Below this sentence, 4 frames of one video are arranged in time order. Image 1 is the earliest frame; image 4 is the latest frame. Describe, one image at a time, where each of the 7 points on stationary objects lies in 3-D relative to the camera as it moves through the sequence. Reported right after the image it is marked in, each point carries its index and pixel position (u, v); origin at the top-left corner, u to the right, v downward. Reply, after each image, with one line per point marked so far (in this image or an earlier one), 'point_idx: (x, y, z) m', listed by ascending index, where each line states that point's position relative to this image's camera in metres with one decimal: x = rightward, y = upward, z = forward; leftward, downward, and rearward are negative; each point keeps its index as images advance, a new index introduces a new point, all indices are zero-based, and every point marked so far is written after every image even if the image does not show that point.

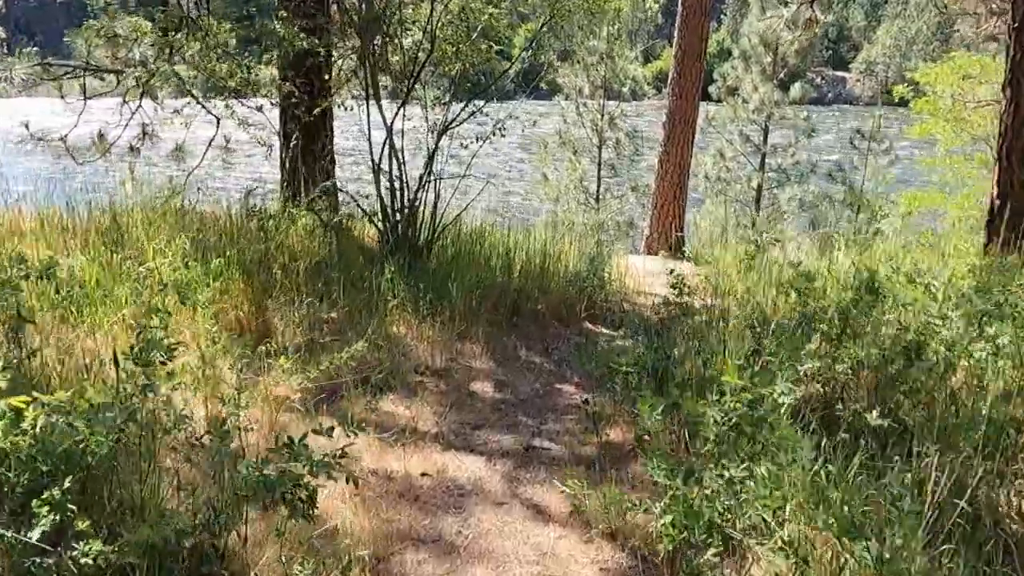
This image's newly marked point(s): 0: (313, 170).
0: (-1.8, +1.1, +6.7) m
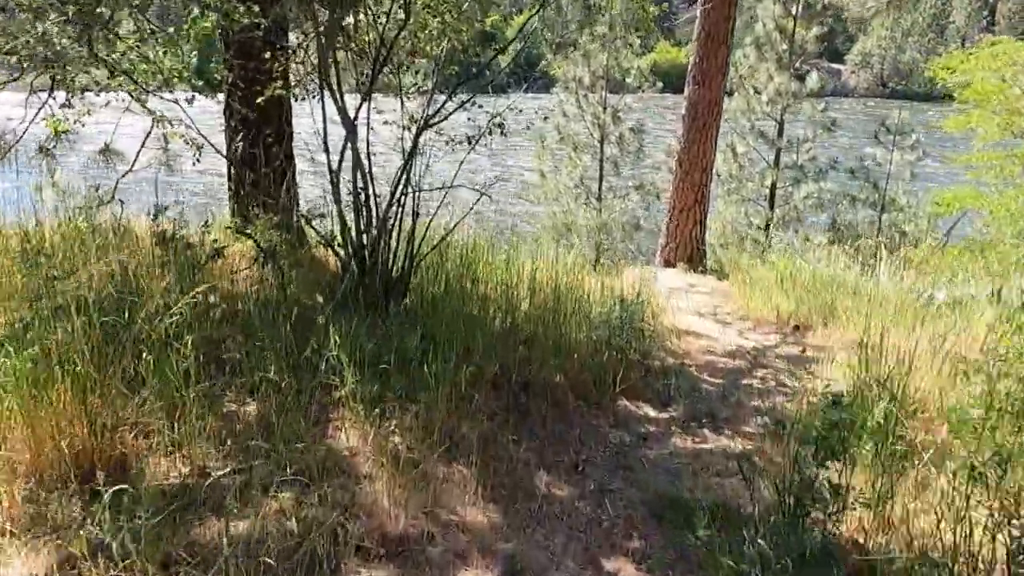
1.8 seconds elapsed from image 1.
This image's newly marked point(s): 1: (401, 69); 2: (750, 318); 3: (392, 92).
0: (-1.8, +0.8, +5.3) m
1: (-0.7, +1.3, +4.6) m
2: (+1.9, -0.2, +6.2) m
3: (-0.7, +1.2, +4.7) m
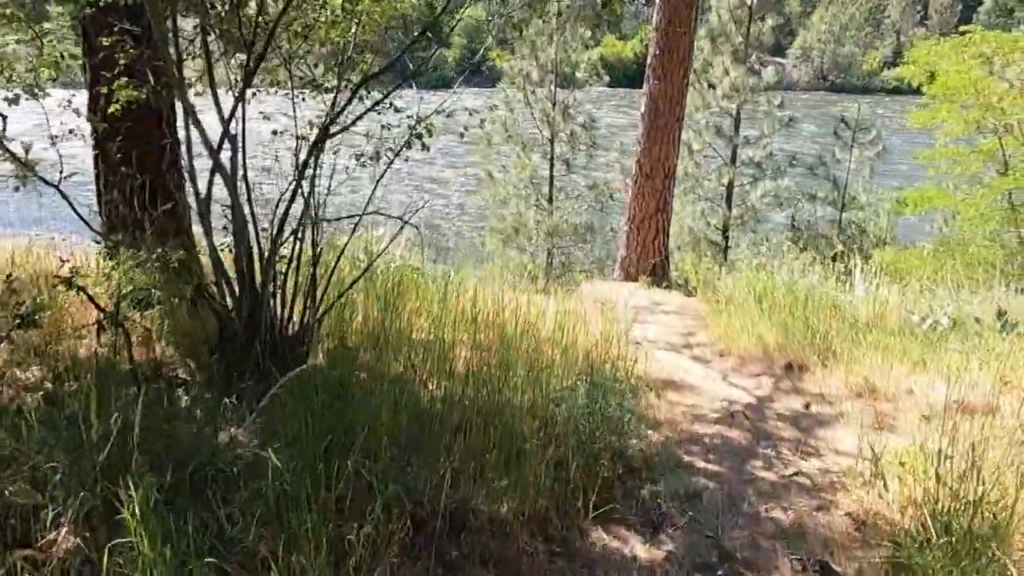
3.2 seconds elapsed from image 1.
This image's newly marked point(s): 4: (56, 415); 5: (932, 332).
0: (-2.1, +0.5, +4.2) m
1: (-1.0, +1.1, +3.5) m
2: (+1.5, -0.5, +5.3) m
3: (-1.1, +0.9, +3.6) m
4: (-1.5, -0.3, +2.5) m
5: (+3.2, -0.3, +5.8) m
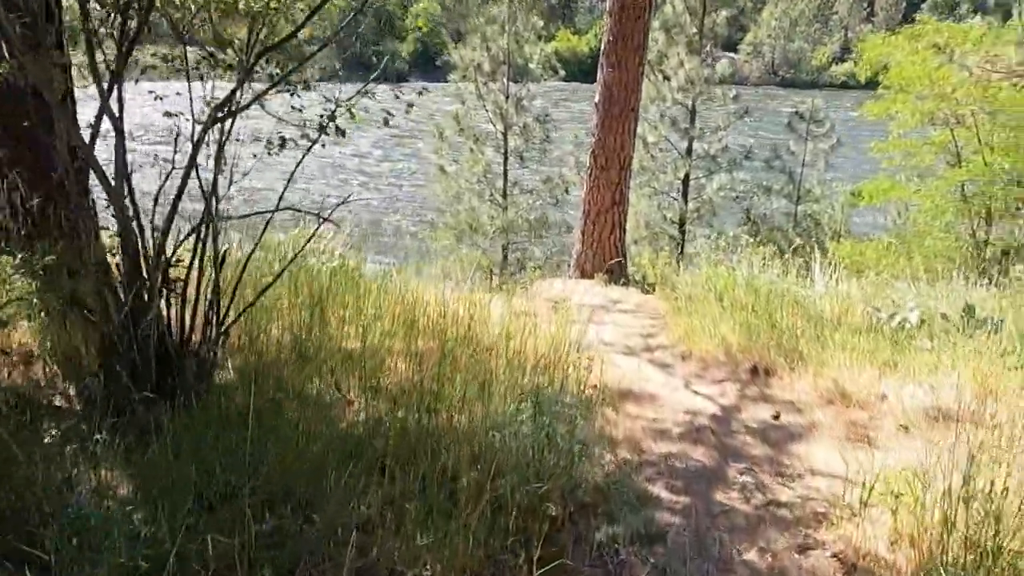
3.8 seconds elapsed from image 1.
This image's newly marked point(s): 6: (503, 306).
0: (-2.4, +0.4, +3.6) m
1: (-1.3, +1.0, +3.0) m
2: (+1.2, -0.4, +4.9) m
3: (-1.4, +0.9, +3.1) m
4: (-1.7, -0.4, +2.0) m
5: (+2.8, -0.3, +5.5) m
6: (-0.1, -0.1, +5.5) m
